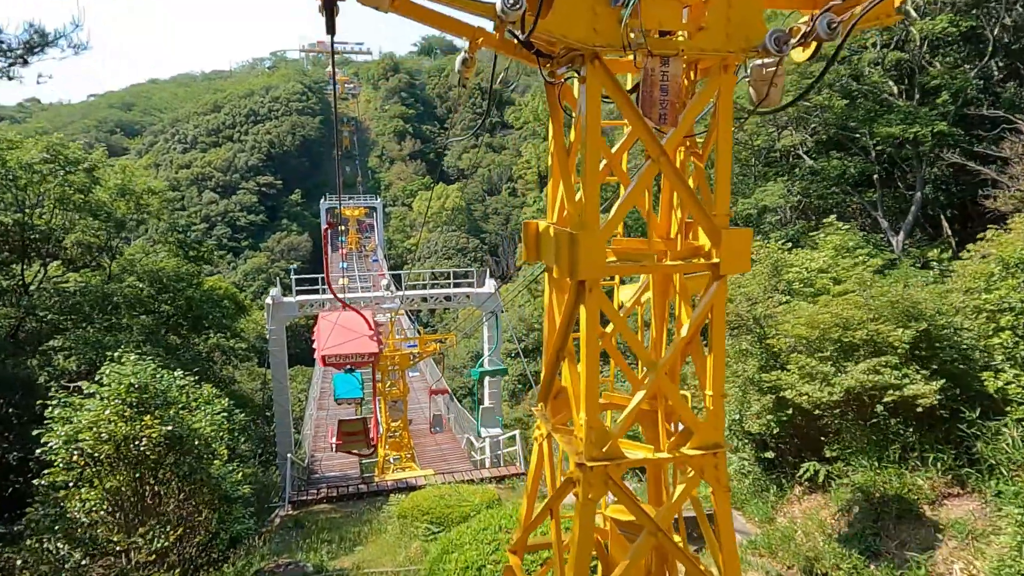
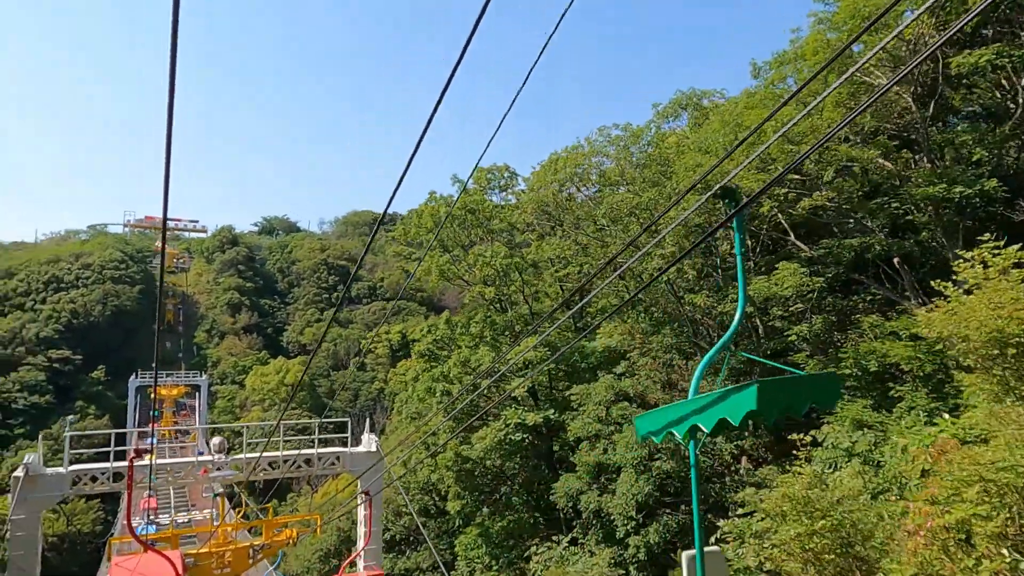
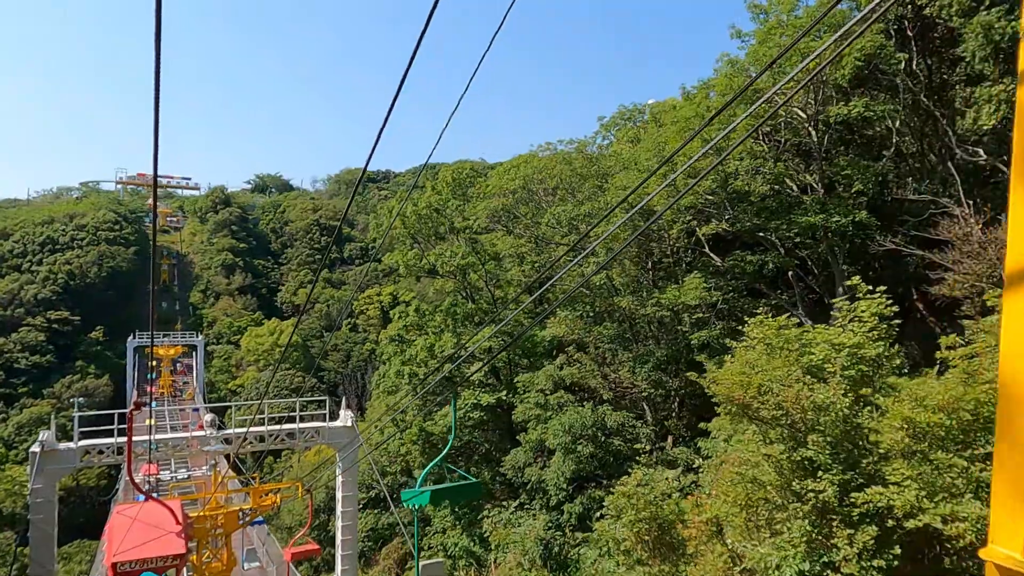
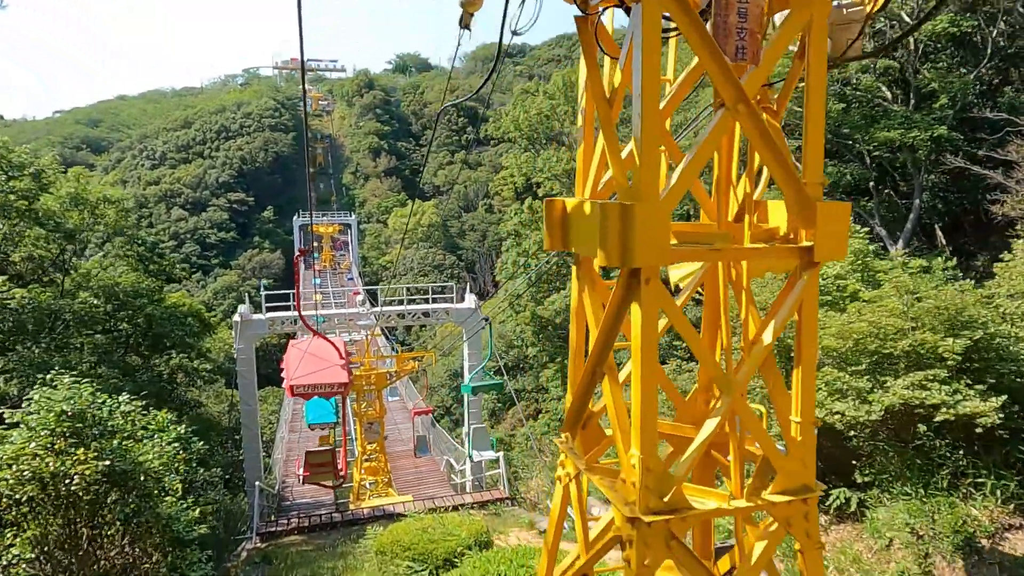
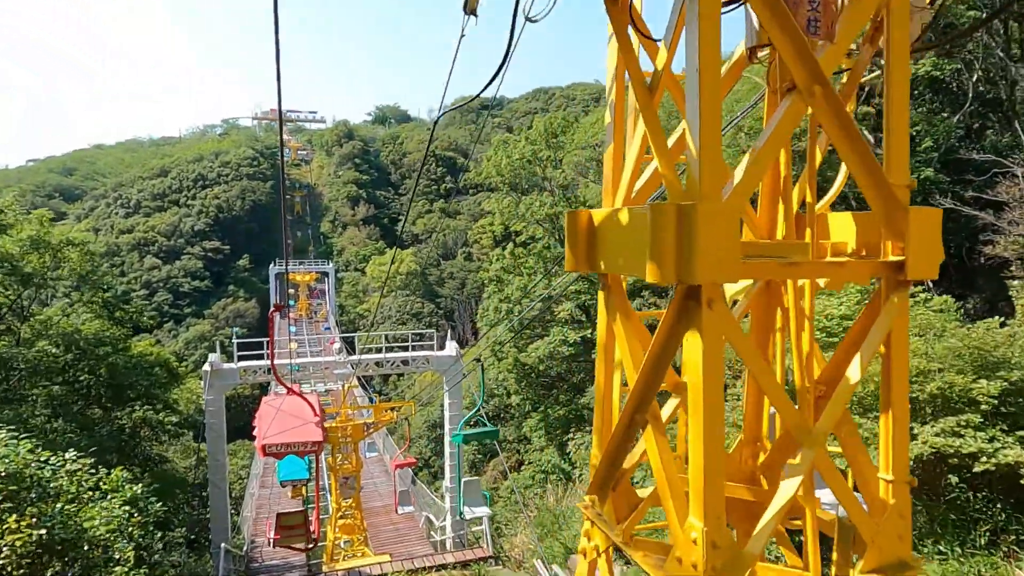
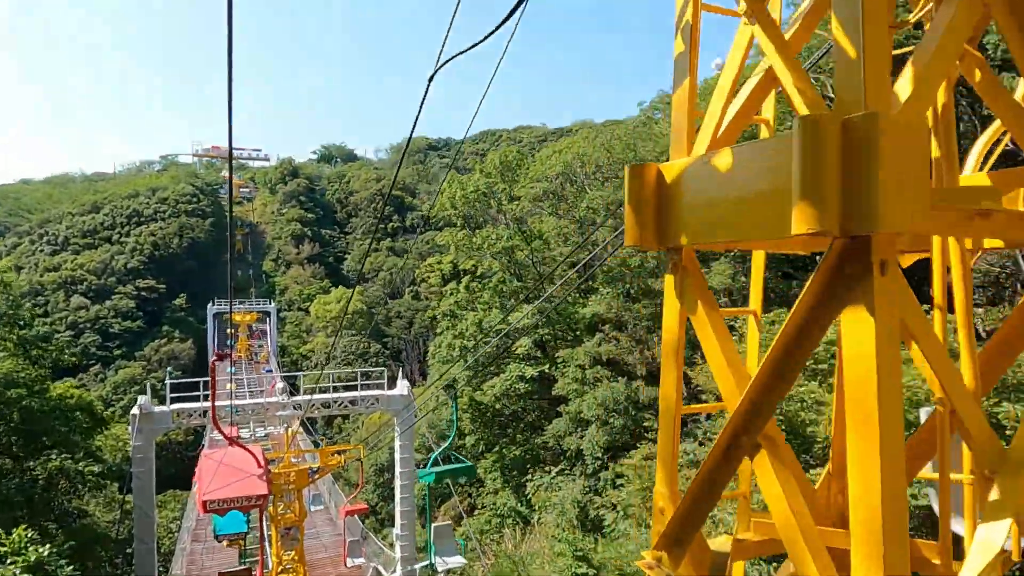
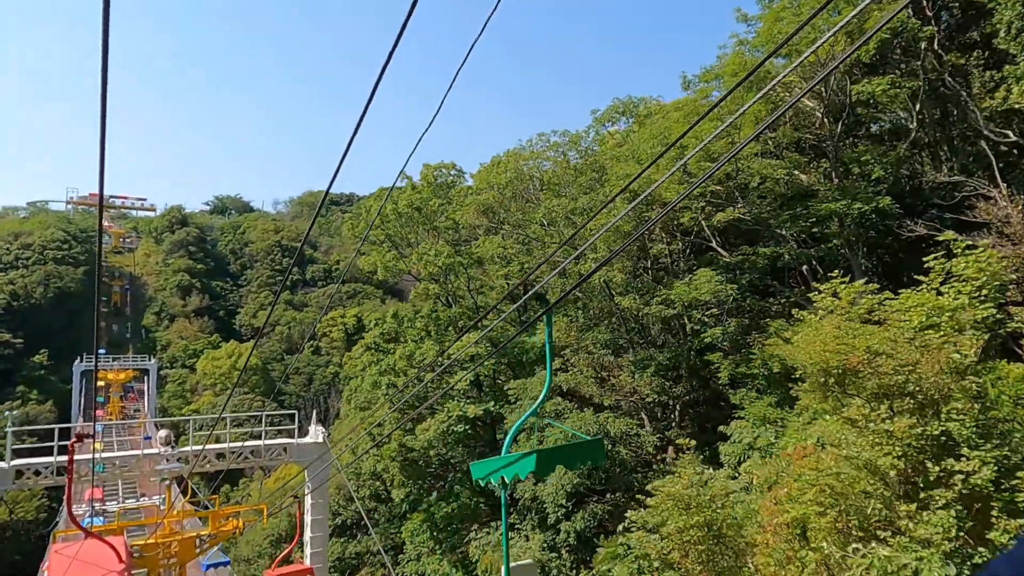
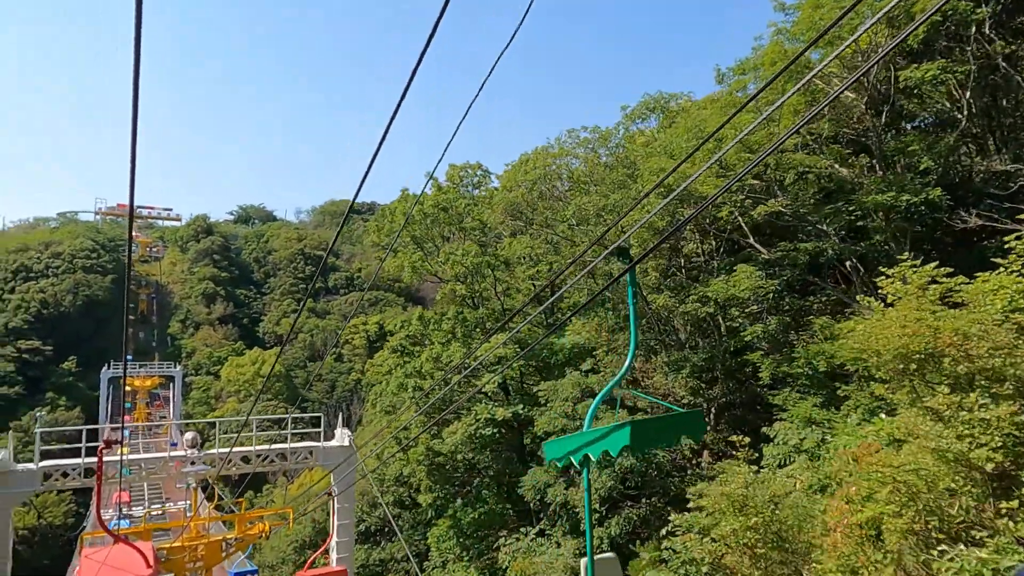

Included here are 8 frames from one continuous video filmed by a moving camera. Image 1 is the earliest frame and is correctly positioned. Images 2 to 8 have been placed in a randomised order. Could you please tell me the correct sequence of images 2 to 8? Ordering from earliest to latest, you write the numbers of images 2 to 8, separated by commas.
4, 5, 6, 3, 7, 8, 2
